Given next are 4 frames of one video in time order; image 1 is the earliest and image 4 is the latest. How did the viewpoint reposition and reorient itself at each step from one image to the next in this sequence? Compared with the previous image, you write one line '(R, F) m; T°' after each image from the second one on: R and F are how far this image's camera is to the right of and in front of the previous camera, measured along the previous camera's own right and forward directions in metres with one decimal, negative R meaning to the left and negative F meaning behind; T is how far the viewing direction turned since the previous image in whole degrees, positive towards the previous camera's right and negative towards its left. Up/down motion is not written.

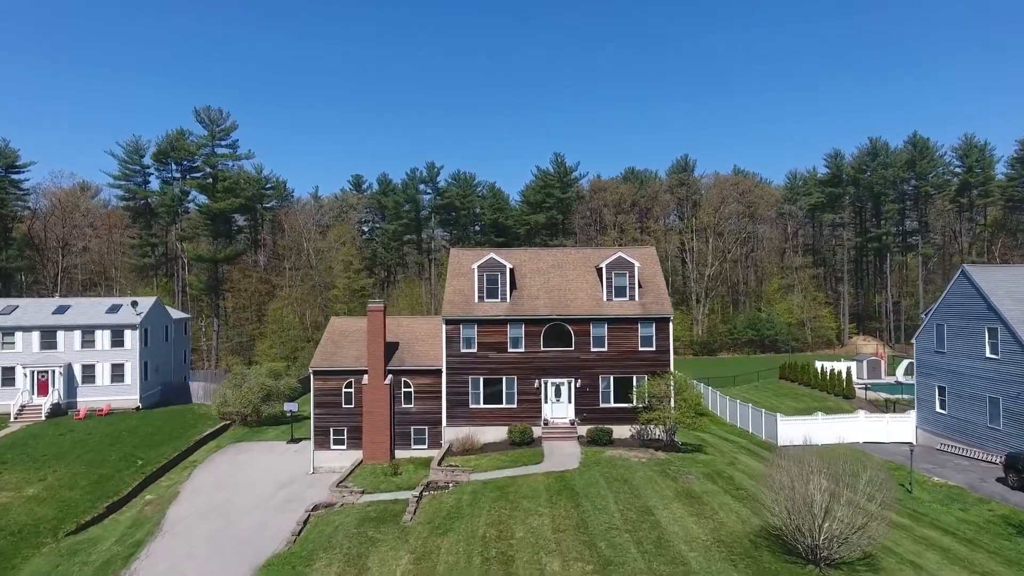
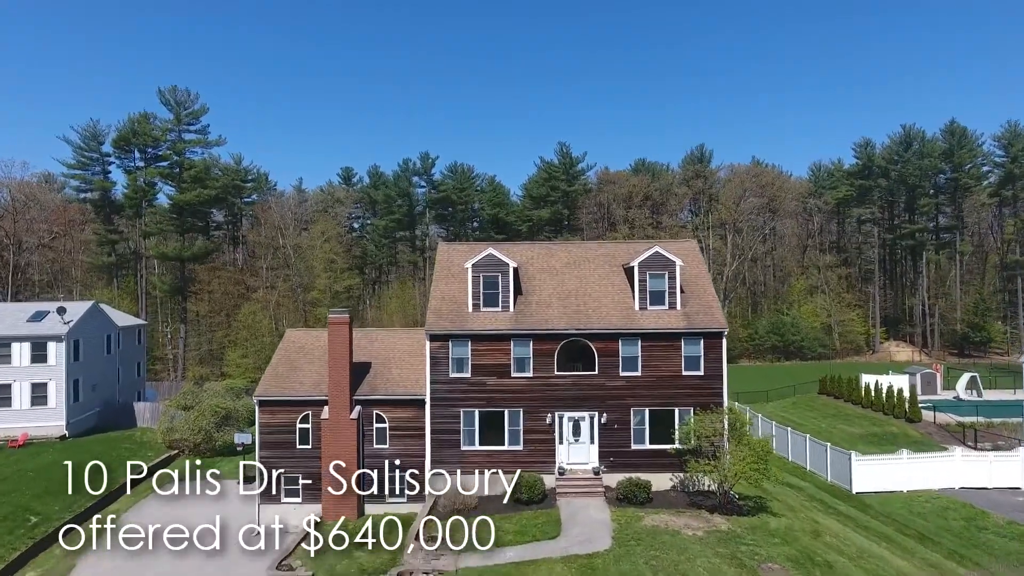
(-0.2, +6.9) m; 0°
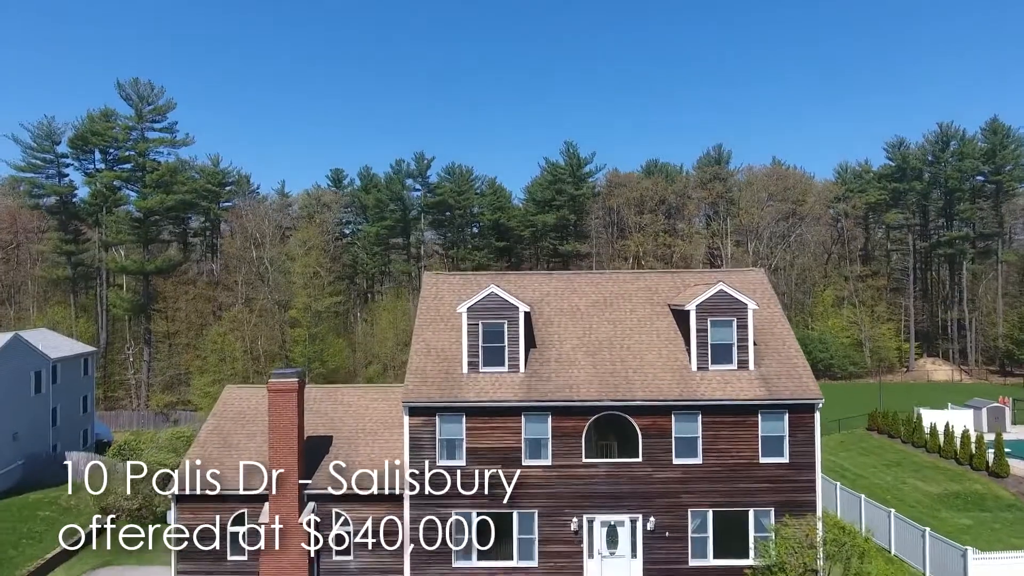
(-0.3, +6.2) m; 0°
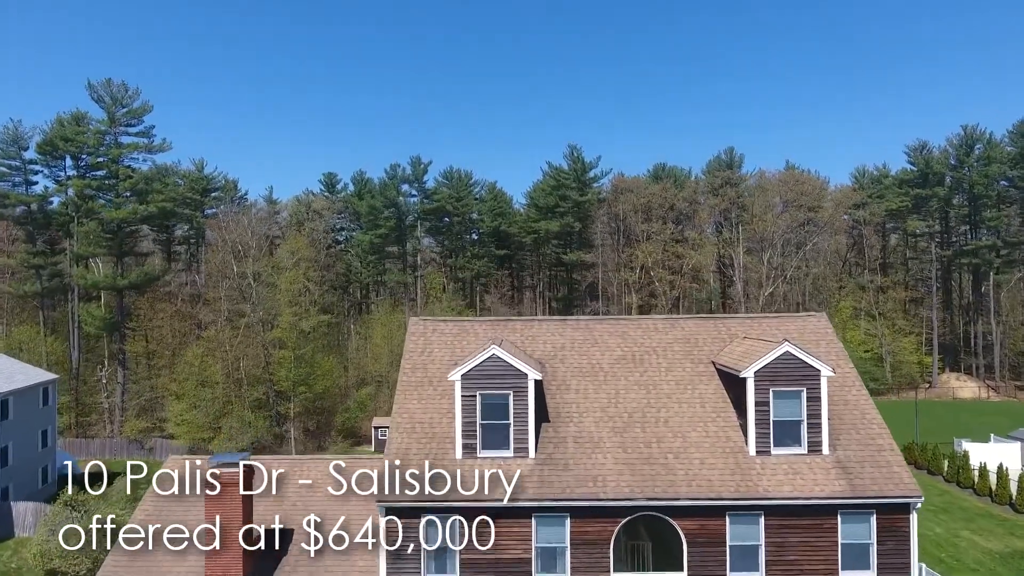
(-0.1, +3.7) m; 0°
